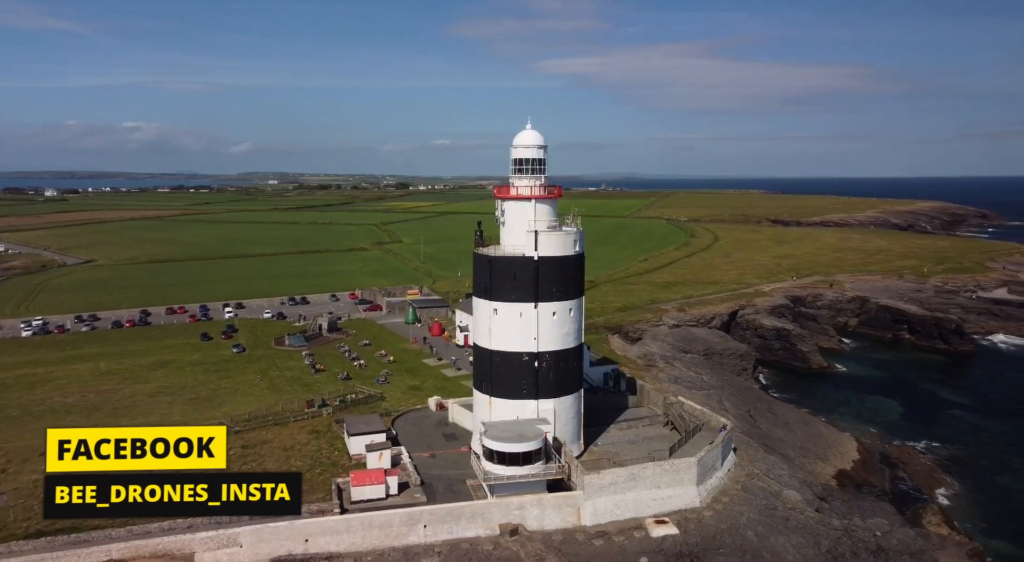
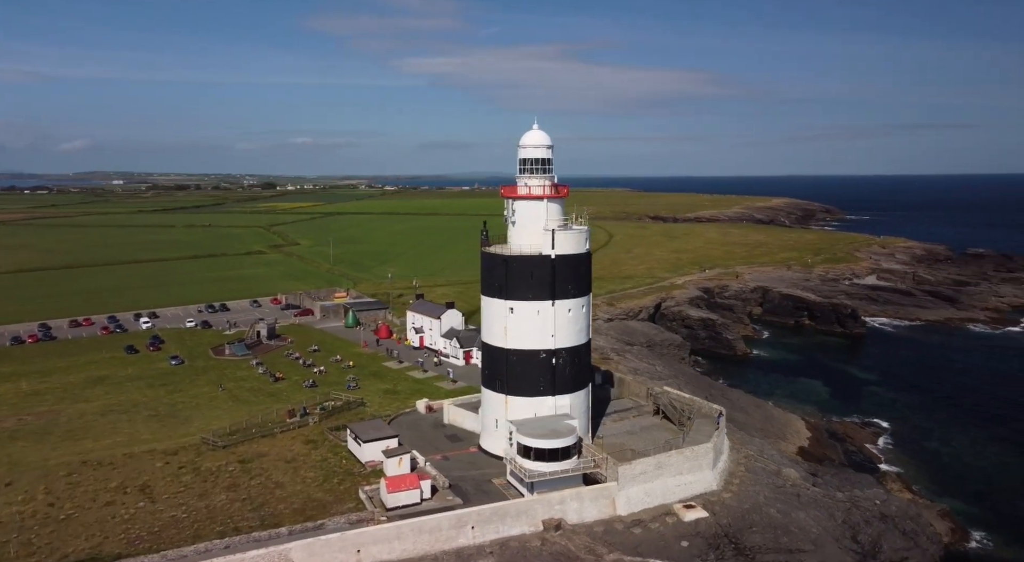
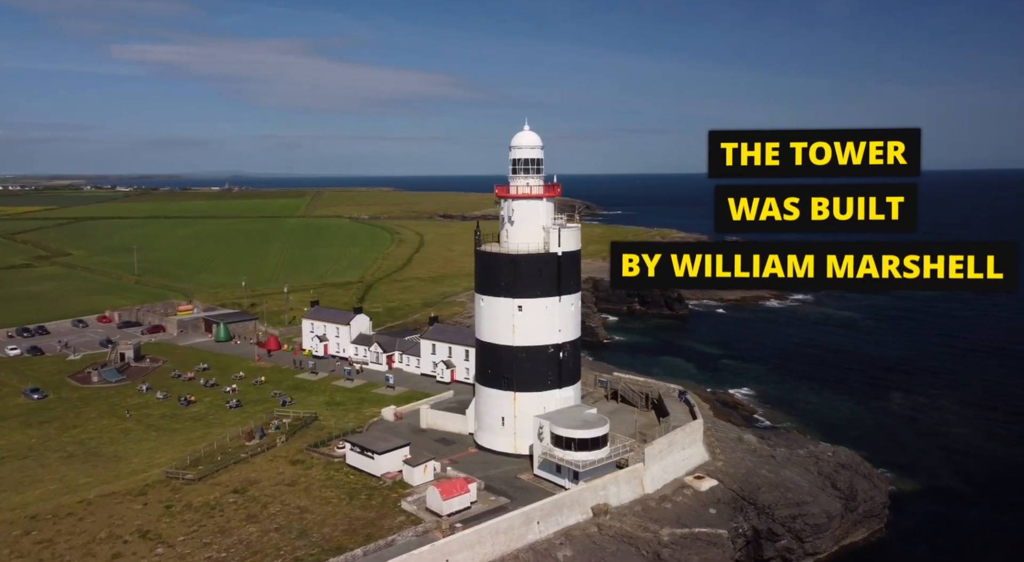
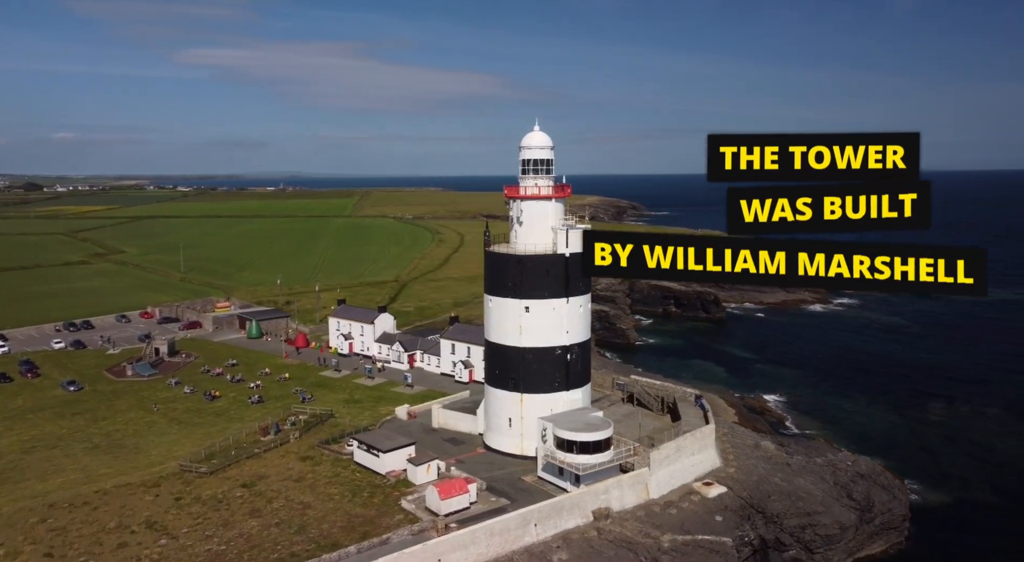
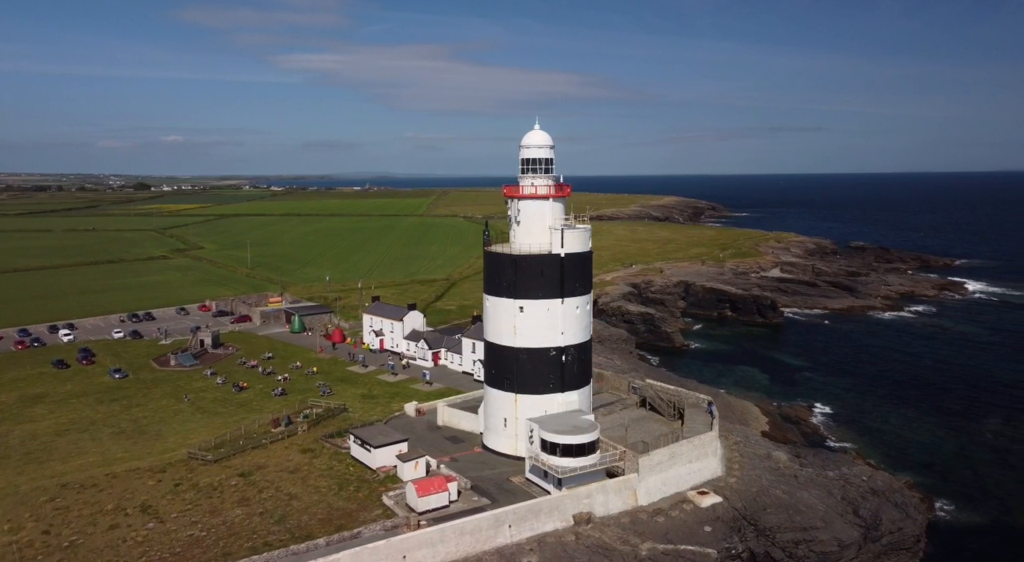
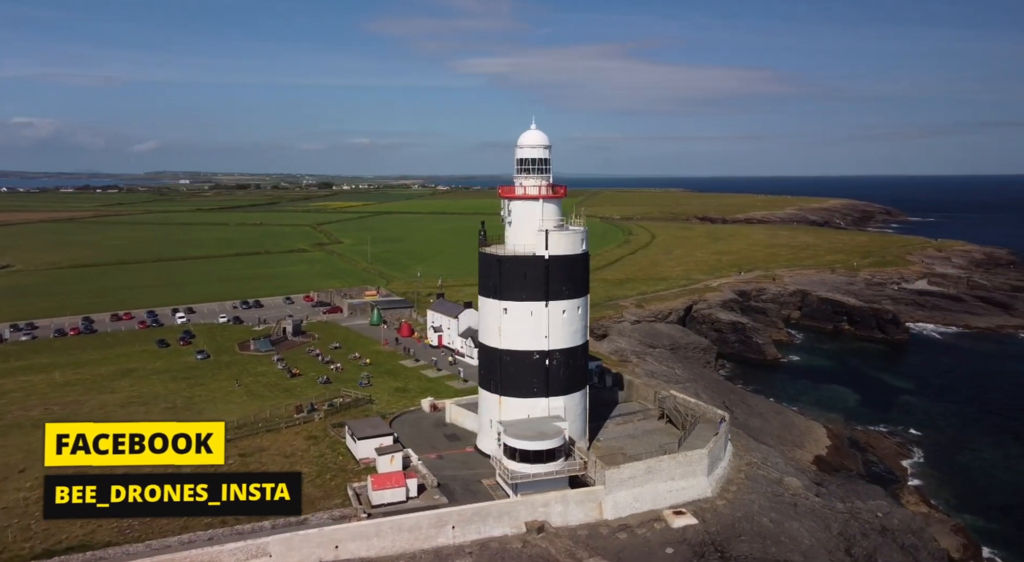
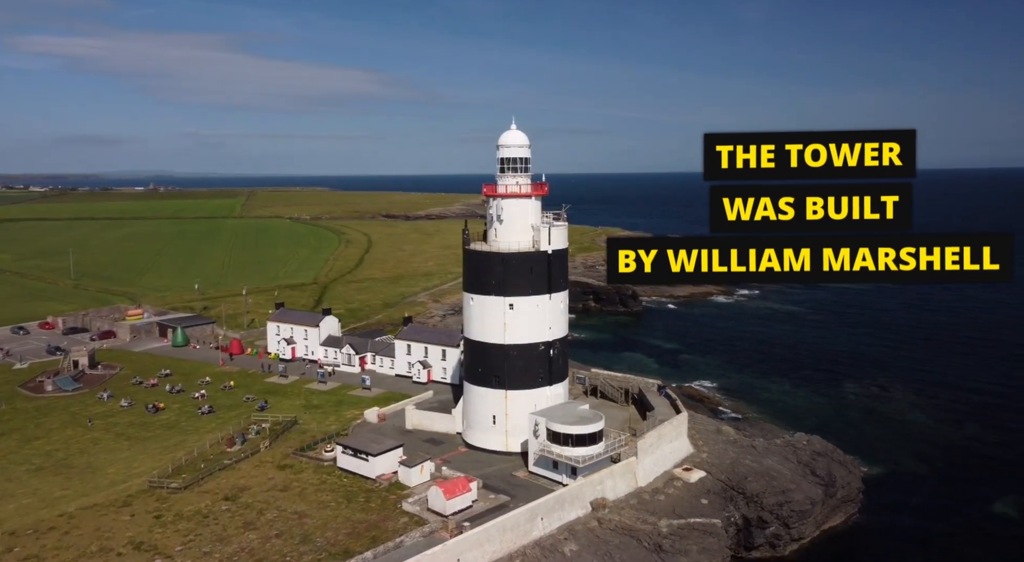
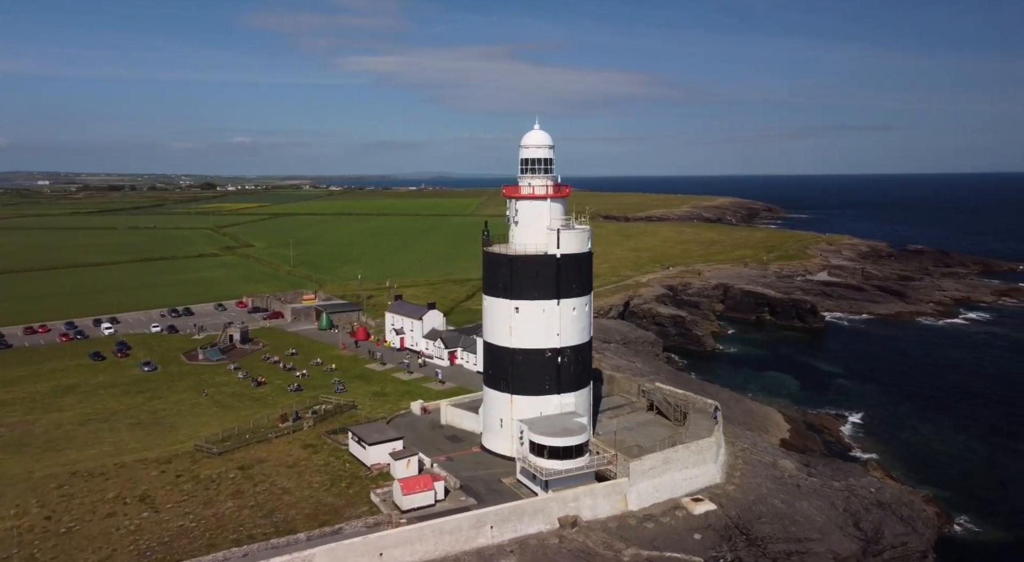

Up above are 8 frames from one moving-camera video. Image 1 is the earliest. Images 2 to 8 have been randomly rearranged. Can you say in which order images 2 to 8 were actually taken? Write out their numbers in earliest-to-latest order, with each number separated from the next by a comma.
6, 2, 8, 5, 4, 3, 7
